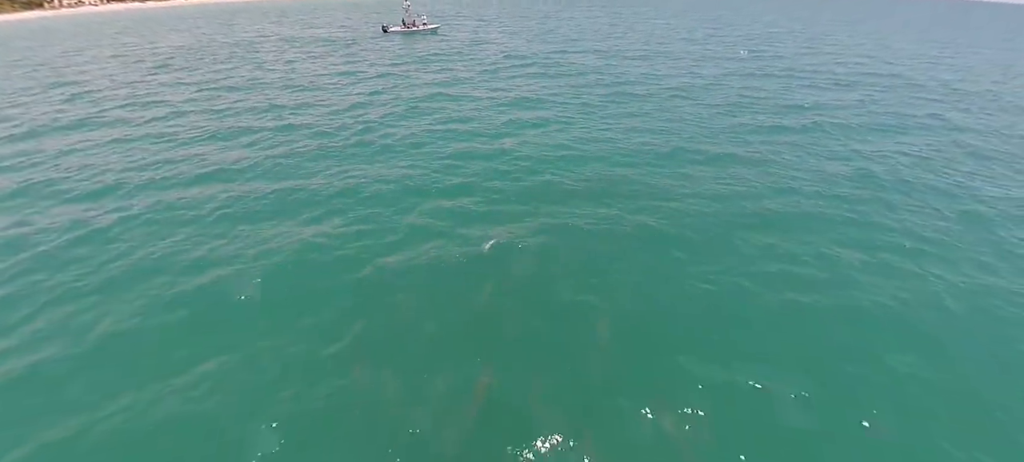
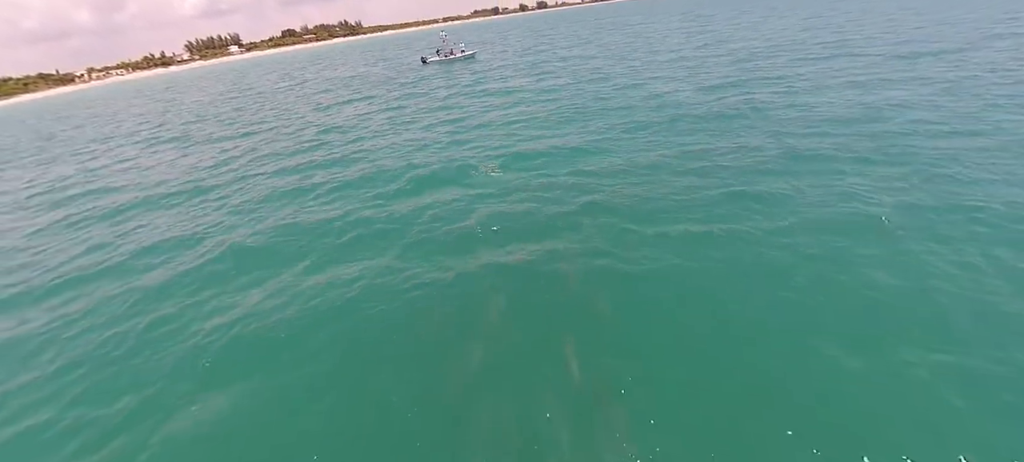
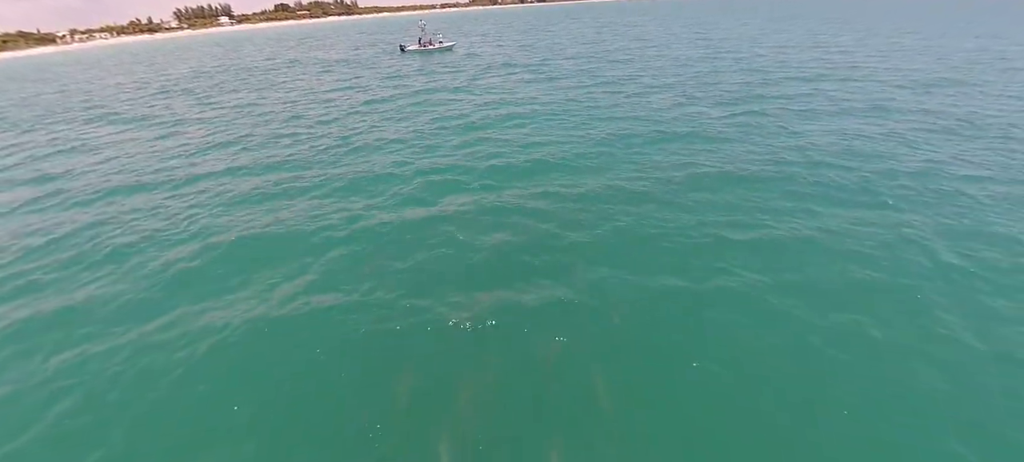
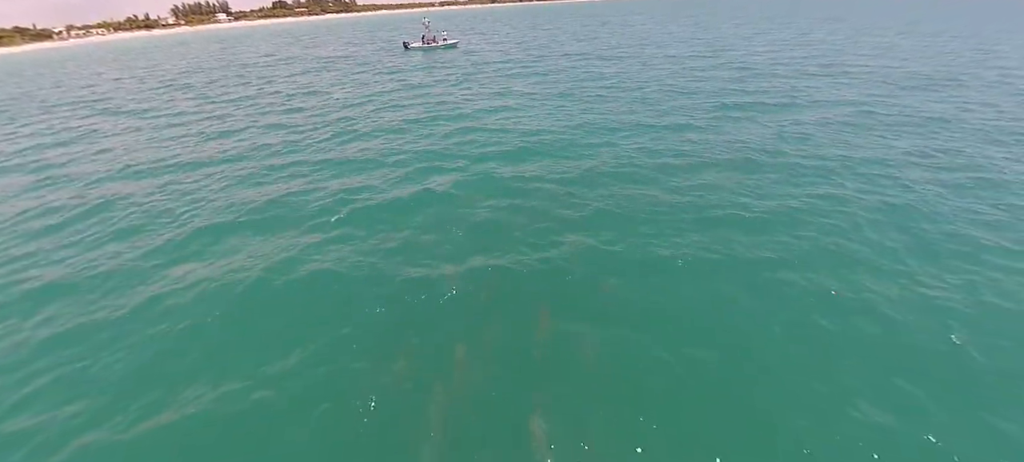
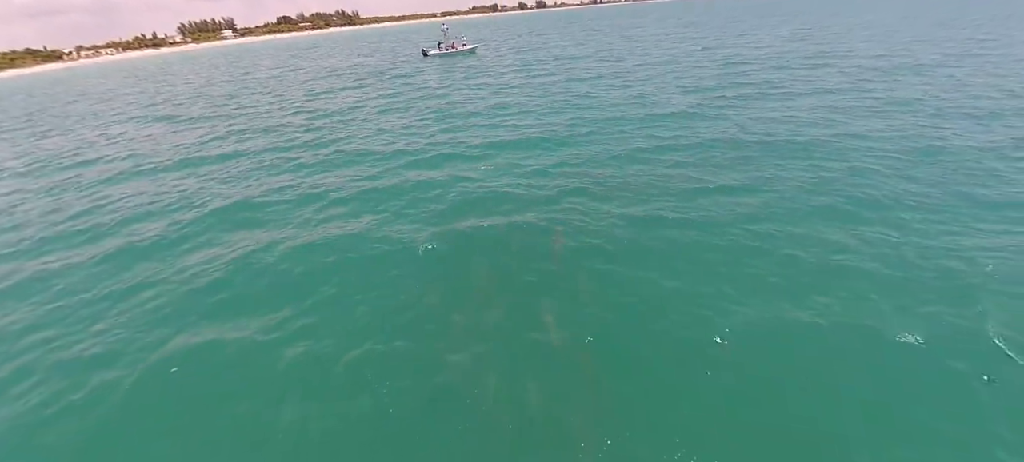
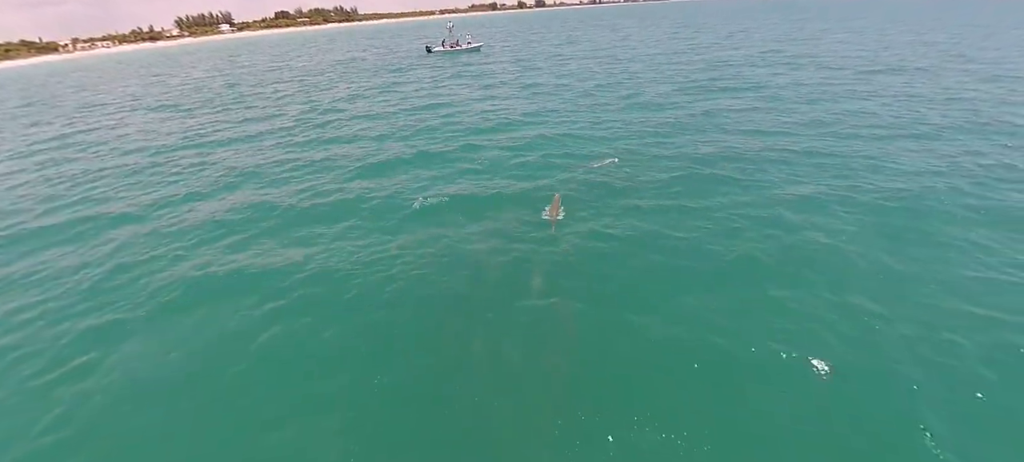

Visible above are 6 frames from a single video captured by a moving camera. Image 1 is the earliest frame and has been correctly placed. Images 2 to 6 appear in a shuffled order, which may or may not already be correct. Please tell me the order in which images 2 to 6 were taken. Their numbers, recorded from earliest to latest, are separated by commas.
3, 4, 2, 5, 6
